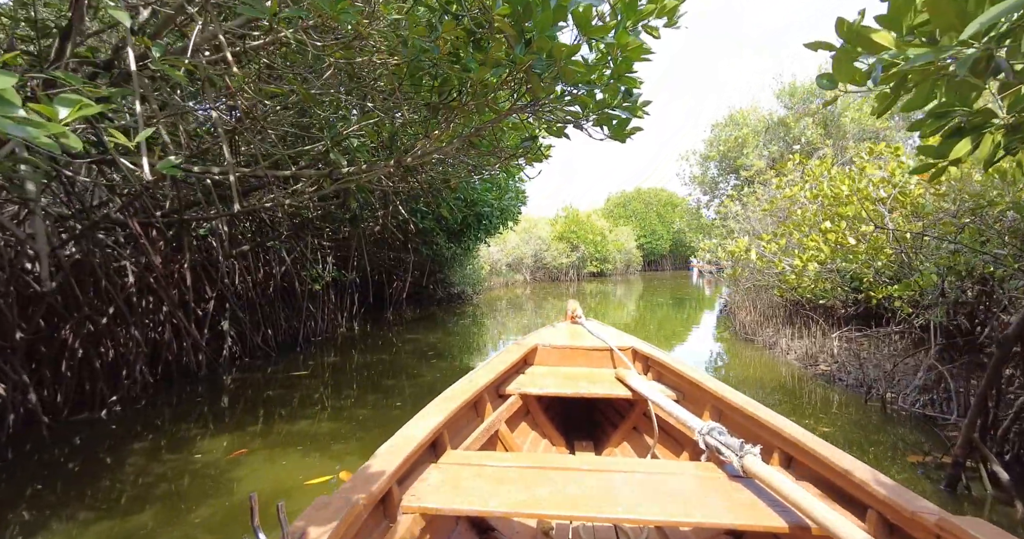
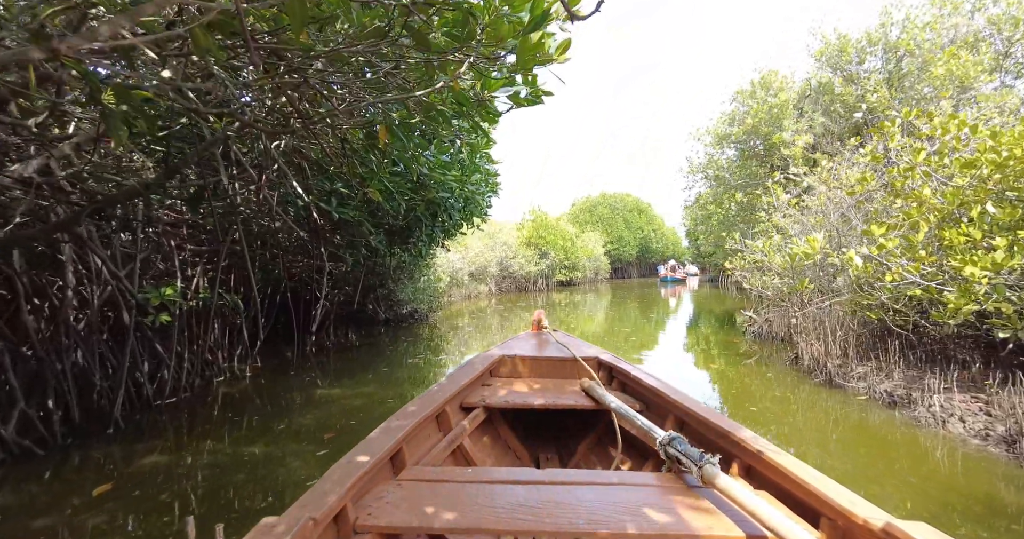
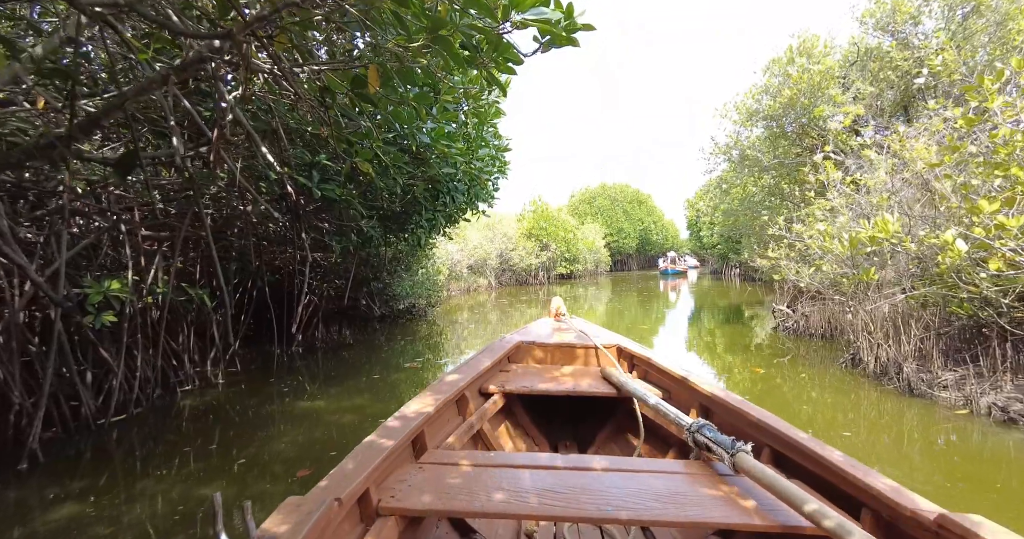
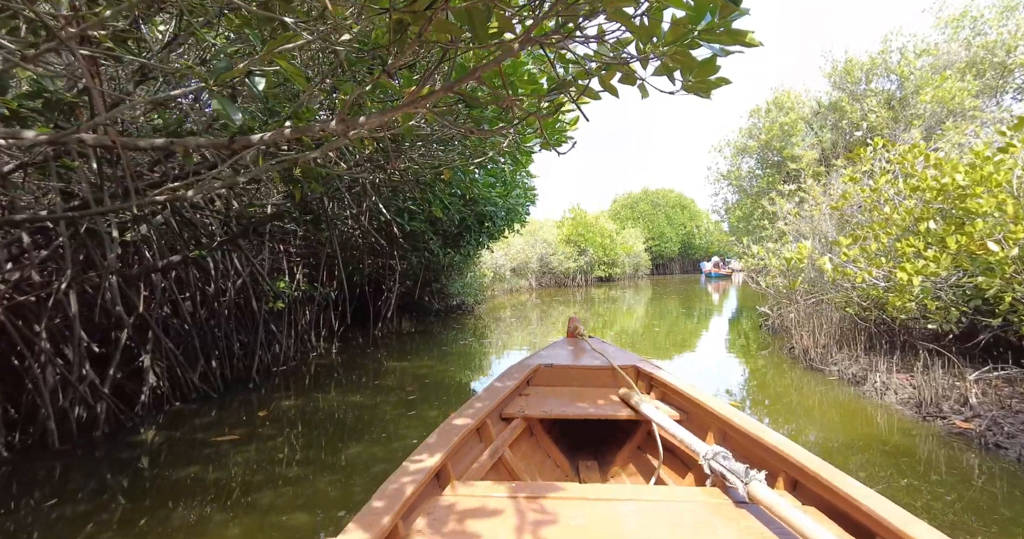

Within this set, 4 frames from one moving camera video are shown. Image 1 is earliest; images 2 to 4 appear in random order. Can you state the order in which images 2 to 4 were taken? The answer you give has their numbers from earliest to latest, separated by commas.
4, 2, 3
